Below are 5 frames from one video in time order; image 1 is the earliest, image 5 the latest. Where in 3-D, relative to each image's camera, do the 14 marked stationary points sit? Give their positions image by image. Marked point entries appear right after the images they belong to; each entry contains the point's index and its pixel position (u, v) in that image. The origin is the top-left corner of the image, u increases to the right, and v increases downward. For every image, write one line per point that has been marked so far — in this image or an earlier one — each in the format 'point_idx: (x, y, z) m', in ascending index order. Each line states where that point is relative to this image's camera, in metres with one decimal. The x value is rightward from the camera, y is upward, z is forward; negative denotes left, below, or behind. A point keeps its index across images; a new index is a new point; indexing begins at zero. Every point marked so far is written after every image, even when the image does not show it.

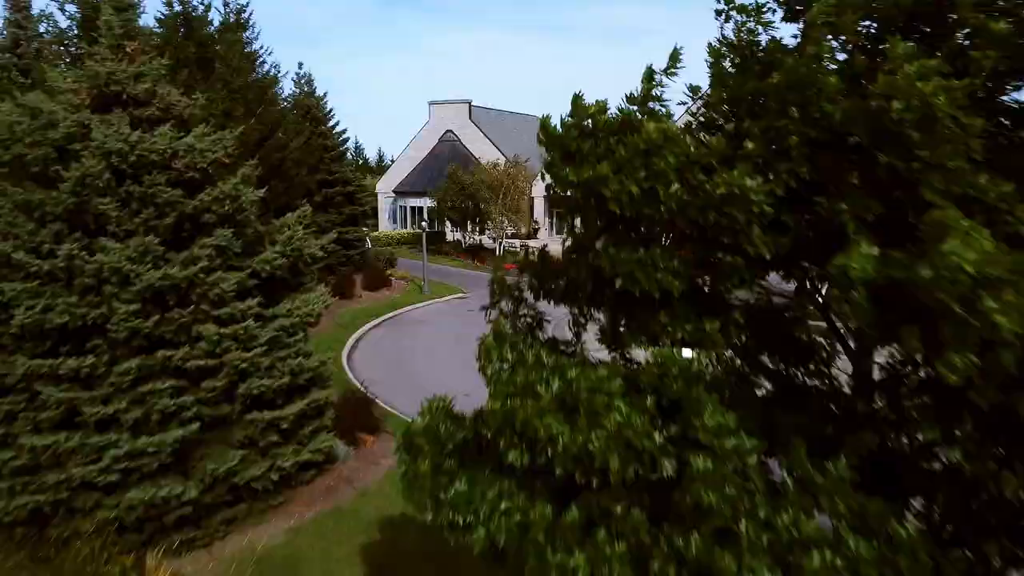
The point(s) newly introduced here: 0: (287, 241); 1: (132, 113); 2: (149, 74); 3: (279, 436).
0: (-2.8, +0.6, +10.3) m
1: (-4.4, +2.0, +9.7) m
2: (-4.3, +2.5, +9.8) m
3: (-2.7, -1.7, +9.8) m
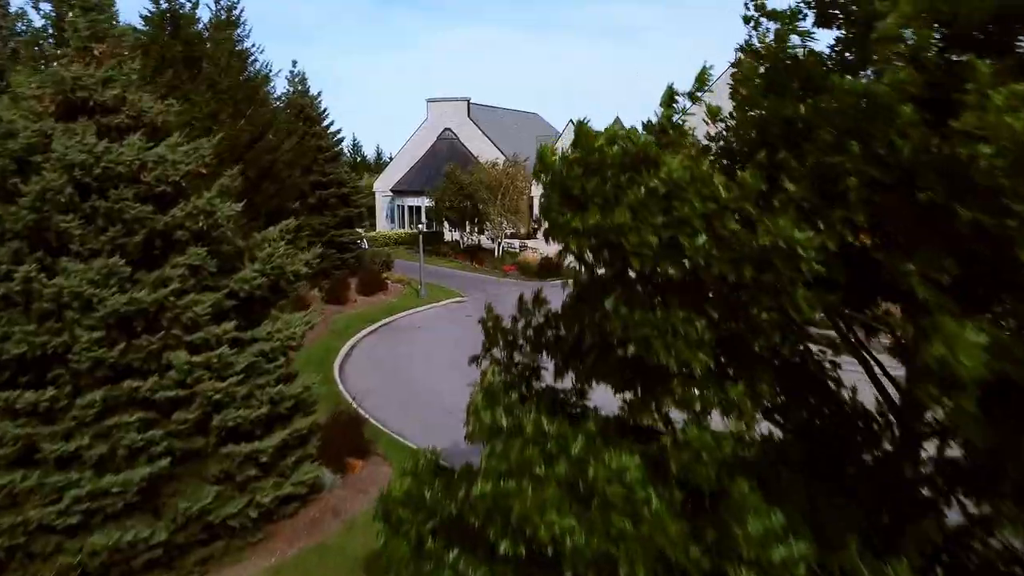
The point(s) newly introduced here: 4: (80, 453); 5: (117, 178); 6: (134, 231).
0: (-2.8, +0.4, +9.7) m
1: (-4.4, +1.8, +9.0) m
2: (-4.3, +2.3, +9.1) m
3: (-2.8, -2.0, +9.1) m
4: (-4.0, -1.5, +7.7) m
5: (-4.0, +1.1, +8.4) m
6: (-3.8, +0.6, +8.5) m
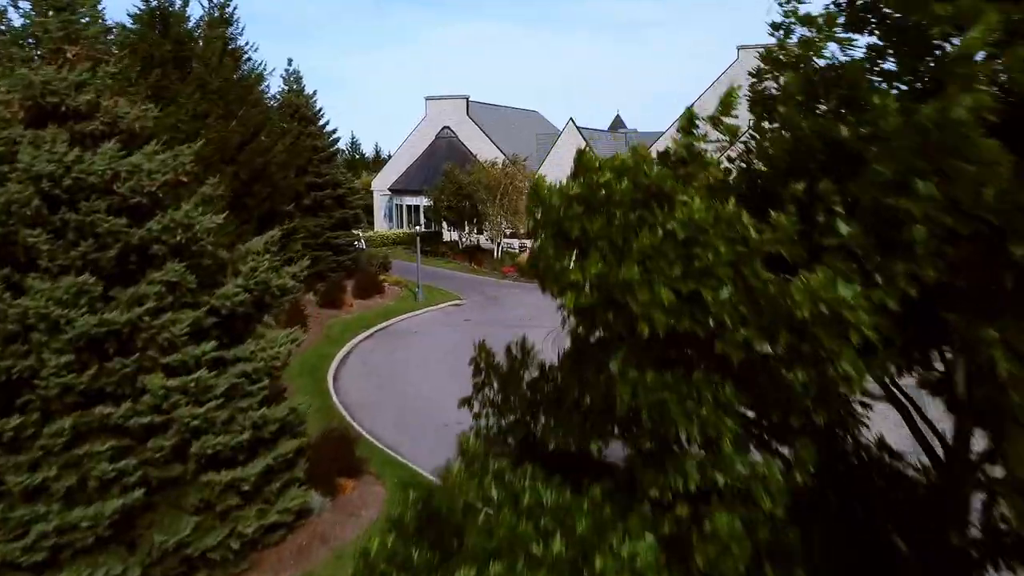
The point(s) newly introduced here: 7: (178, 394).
0: (-2.8, +0.2, +9.1) m
1: (-4.4, +1.6, +8.4) m
2: (-4.3, +2.1, +8.6) m
3: (-2.8, -2.1, +8.6) m
4: (-4.0, -1.7, +7.2) m
5: (-4.0, +0.9, +7.9) m
6: (-3.9, +0.4, +8.0) m
7: (-3.1, -1.0, +7.9) m
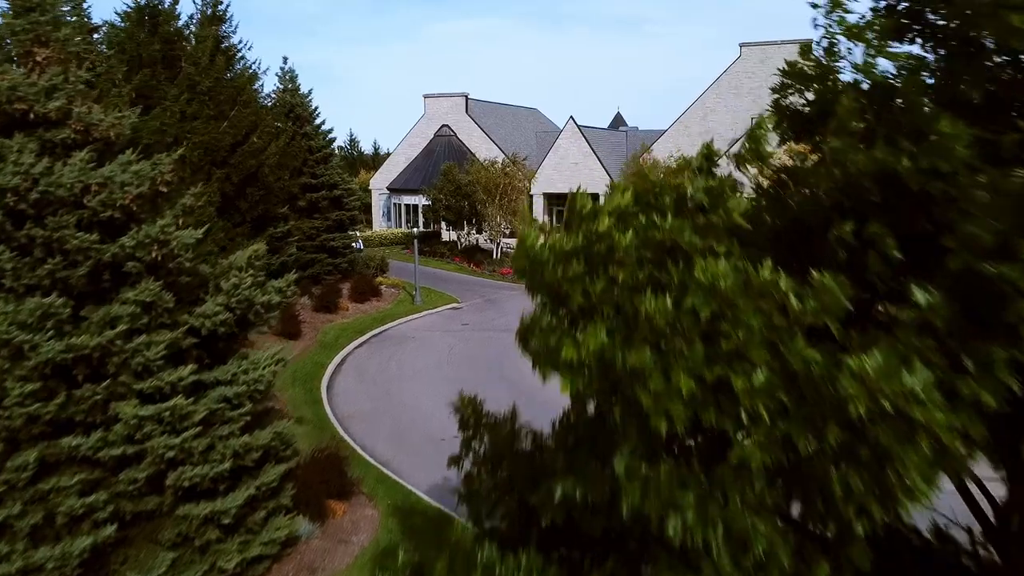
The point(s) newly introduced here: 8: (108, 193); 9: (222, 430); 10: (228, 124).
0: (-2.9, 0.0, +8.6) m
1: (-4.5, +1.4, +7.9) m
2: (-4.4, +1.9, +8.1) m
3: (-2.8, -2.3, +8.1) m
4: (-4.0, -1.9, +6.7) m
5: (-4.0, +0.7, +7.4) m
6: (-3.9, +0.2, +7.5) m
7: (-3.2, -1.2, +7.4) m
8: (-3.7, +0.9, +7.6) m
9: (-2.8, -1.3, +8.0) m
10: (-6.5, +3.8, +19.2) m
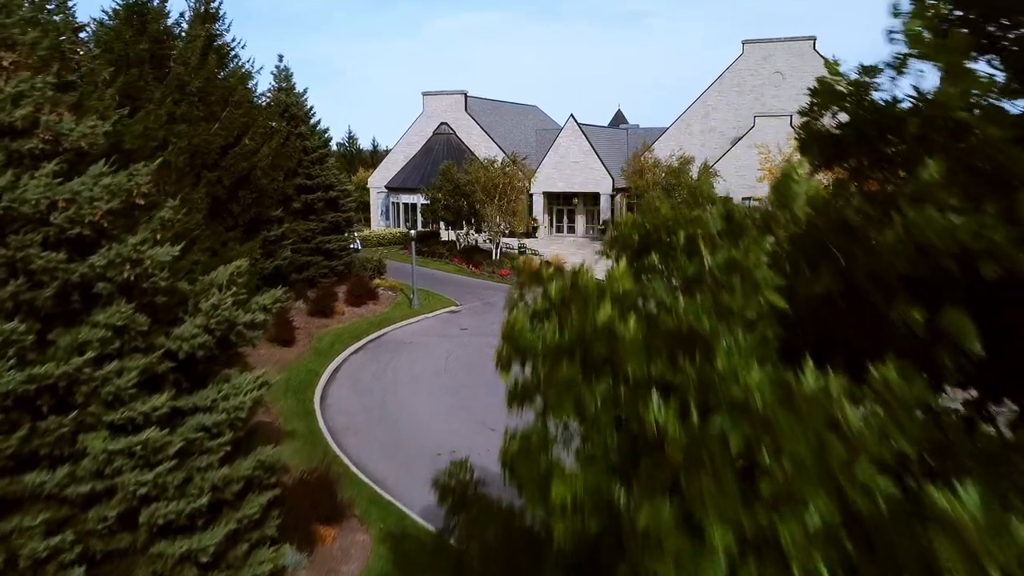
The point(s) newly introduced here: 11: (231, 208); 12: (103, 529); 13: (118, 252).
0: (-2.9, -0.2, +8.1) m
1: (-4.5, +1.2, +7.4) m
2: (-4.4, +1.7, +7.6) m
3: (-2.8, -2.5, +7.6) m
4: (-4.1, -2.1, +6.2) m
5: (-4.0, +0.5, +6.9) m
6: (-3.9, 0.0, +7.0) m
7: (-3.2, -1.4, +6.9) m
8: (-3.7, +0.7, +7.1) m
9: (-2.8, -1.5, +7.5) m
10: (-6.6, +3.6, +18.7) m
11: (-6.6, +1.9, +19.8) m
12: (-3.3, -2.0, +6.8) m
13: (-3.4, +0.3, +7.2) m
